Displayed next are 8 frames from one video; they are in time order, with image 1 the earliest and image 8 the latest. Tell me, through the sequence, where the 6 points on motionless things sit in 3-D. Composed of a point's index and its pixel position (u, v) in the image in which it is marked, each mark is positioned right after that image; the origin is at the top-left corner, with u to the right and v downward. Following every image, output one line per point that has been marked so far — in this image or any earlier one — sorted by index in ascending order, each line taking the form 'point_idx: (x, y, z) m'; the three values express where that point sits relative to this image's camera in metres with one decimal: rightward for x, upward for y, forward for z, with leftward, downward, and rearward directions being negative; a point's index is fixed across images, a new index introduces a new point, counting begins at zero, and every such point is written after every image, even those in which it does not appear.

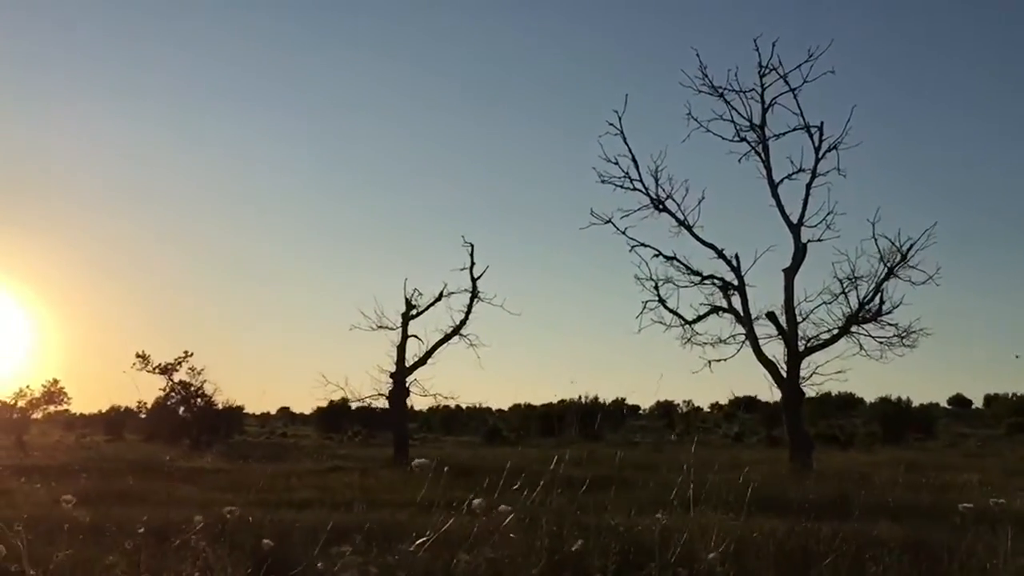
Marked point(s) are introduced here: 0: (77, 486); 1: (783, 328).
0: (-6.2, -2.8, +14.2) m
1: (+5.2, -0.8, +19.0) m
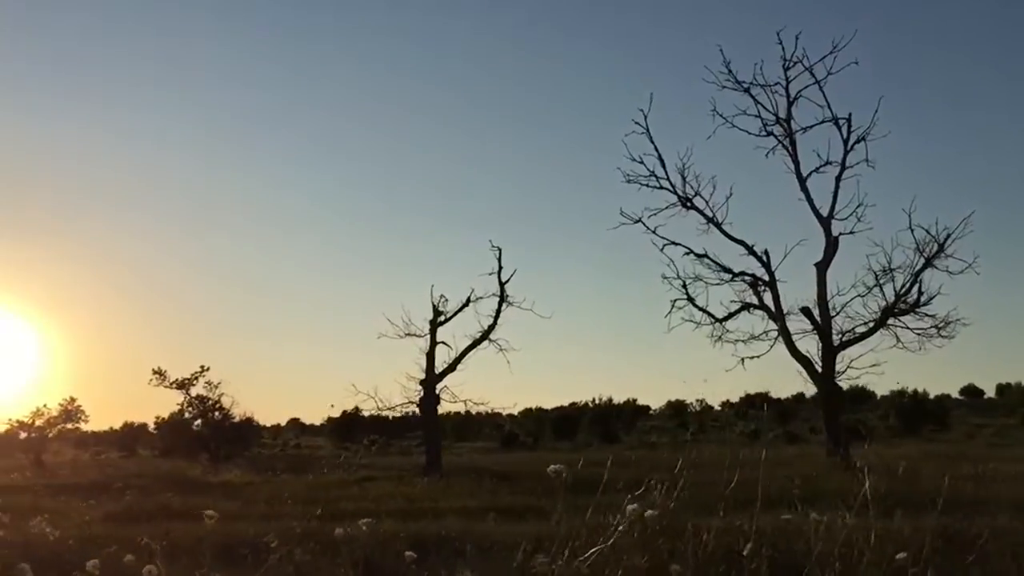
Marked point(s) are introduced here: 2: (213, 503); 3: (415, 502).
0: (-5.5, -3.1, +14.1) m
1: (+5.8, -0.6, +18.8) m
2: (-4.3, -3.1, +14.2) m
3: (-1.3, -2.9, +13.4) m
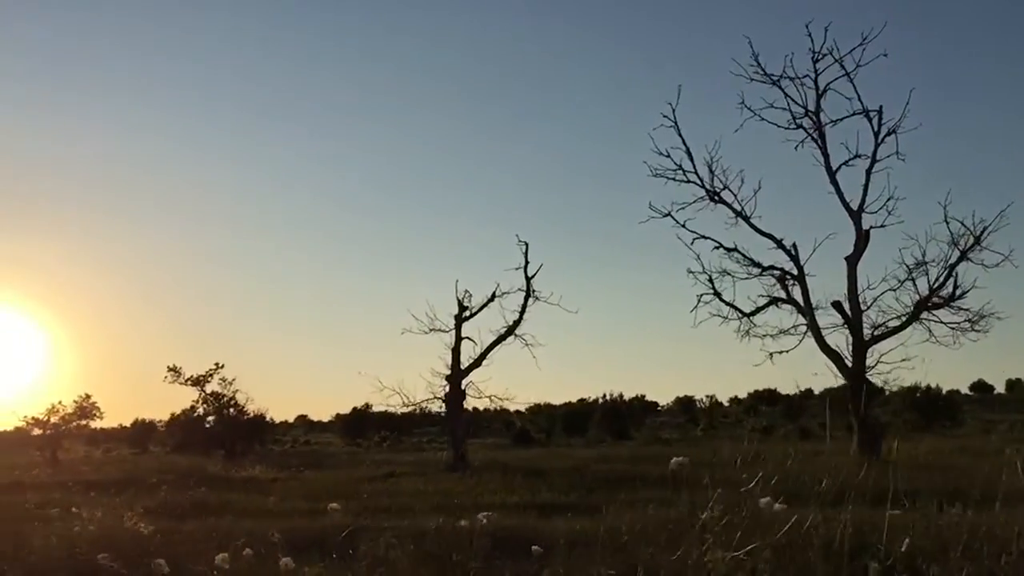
0: (-5.0, -3.0, +14.0) m
1: (+6.4, -0.5, +18.7) m
2: (-3.8, -3.0, +14.2) m
3: (-0.8, -2.8, +13.3) m
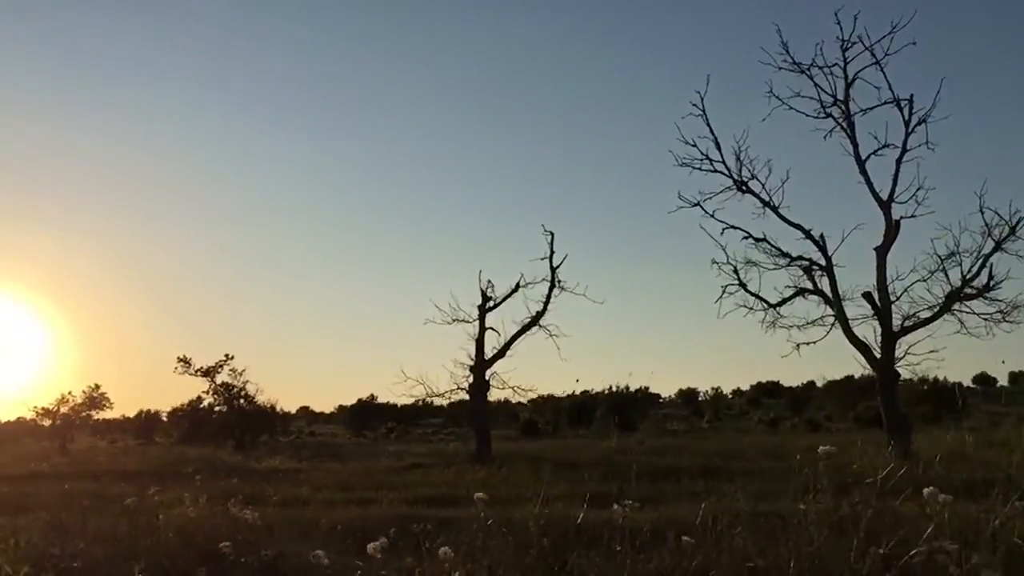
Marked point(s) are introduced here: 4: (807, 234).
0: (-4.5, -2.8, +13.9) m
1: (+6.9, -0.4, +18.6) m
2: (-3.3, -2.9, +14.1) m
3: (-0.3, -2.7, +13.2) m
4: (+5.8, +1.1, +19.5) m
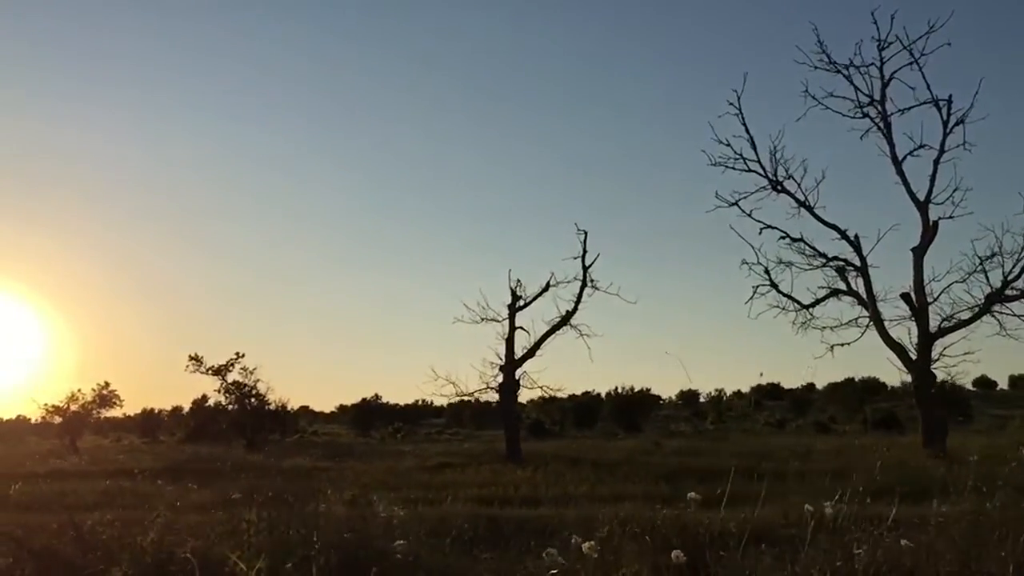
0: (-3.8, -2.8, +13.7) m
1: (+7.5, -0.4, +18.4) m
2: (-2.6, -2.8, +13.9) m
3: (+0.3, -2.7, +13.1) m
4: (+6.5, +1.1, +19.3) m
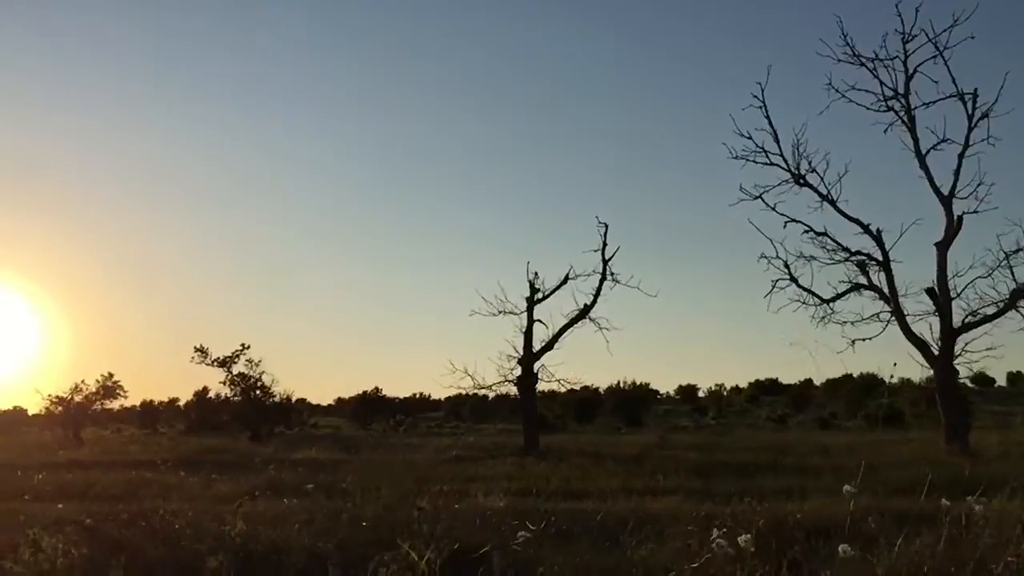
0: (-3.4, -2.7, +13.6) m
1: (+7.9, -0.3, +18.3) m
2: (-2.2, -2.7, +13.8) m
3: (+0.7, -2.6, +13.0) m
4: (+6.9, +1.2, +19.2) m
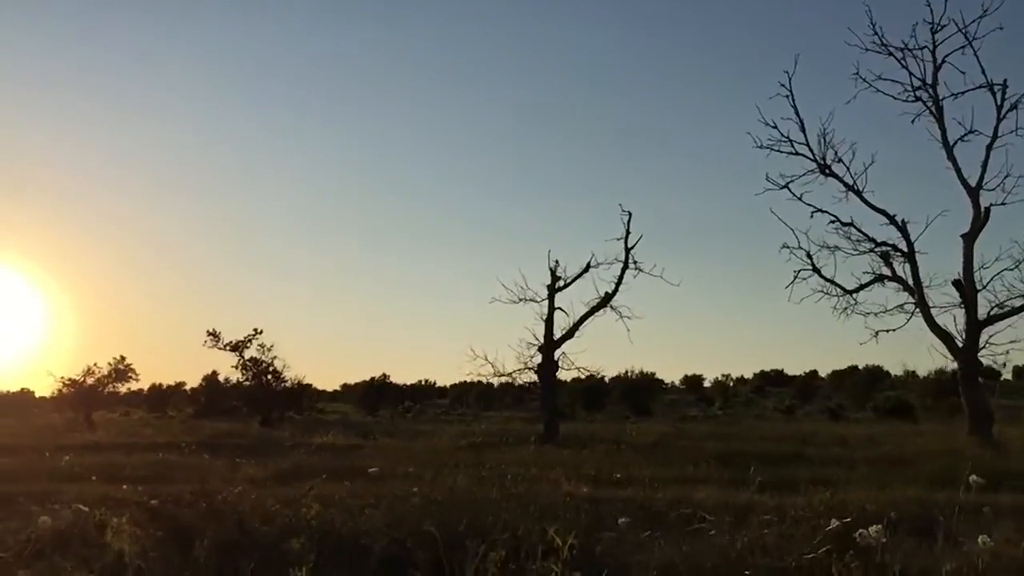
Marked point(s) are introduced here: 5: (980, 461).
0: (-3.1, -2.4, +13.6) m
1: (+8.4, -0.1, +18.2) m
2: (-1.8, -2.5, +13.8) m
3: (+1.1, -2.4, +13.0) m
4: (+7.4, +1.3, +19.1) m
5: (+6.9, -2.6, +14.6) m
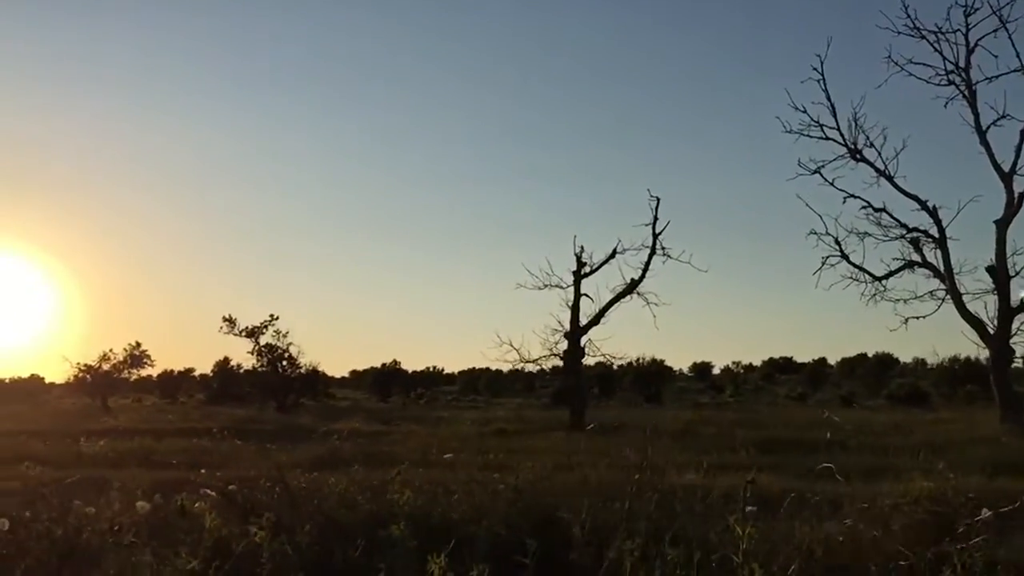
0: (-2.6, -2.2, +13.6) m
1: (+8.9, +0.1, +18.1) m
2: (-1.3, -2.3, +13.7) m
3: (+1.6, -2.2, +12.9) m
4: (+7.9, +1.6, +19.0) m
5: (+7.4, -2.4, +14.5) m
